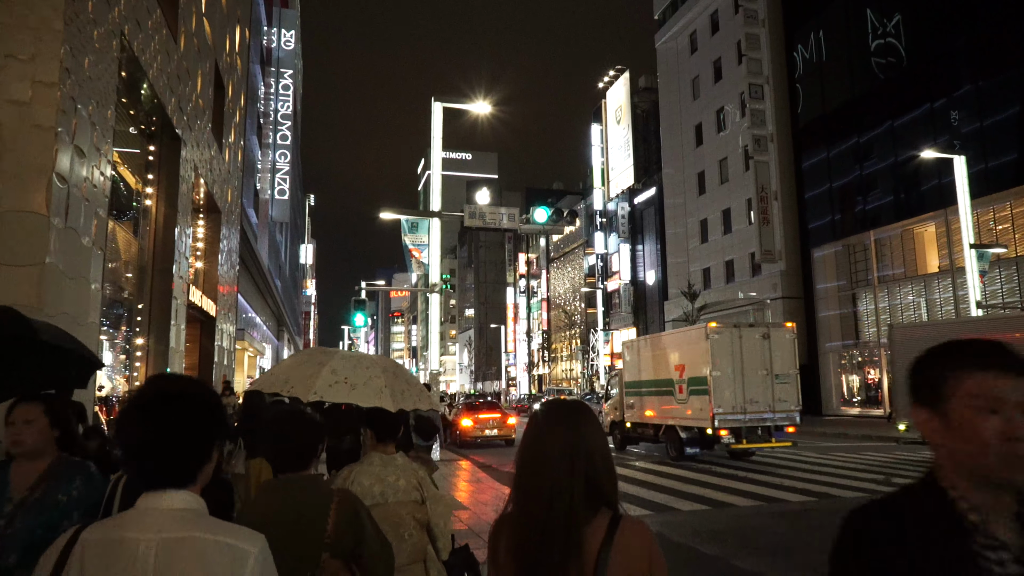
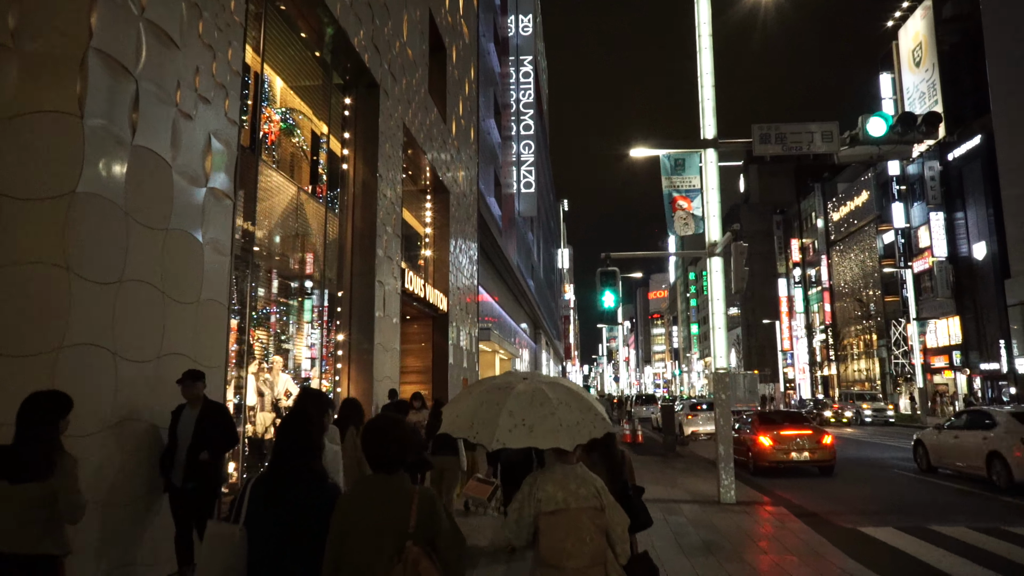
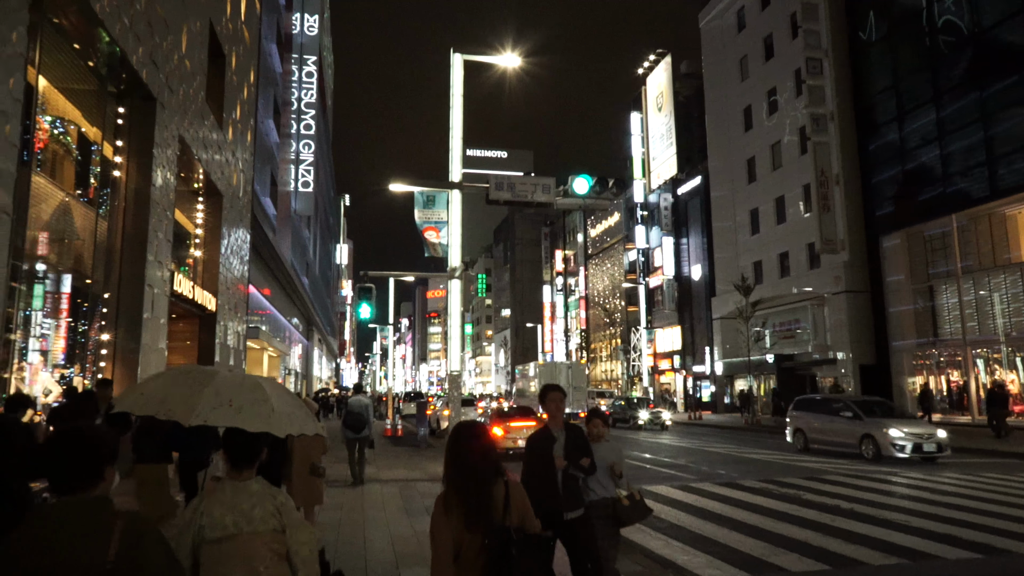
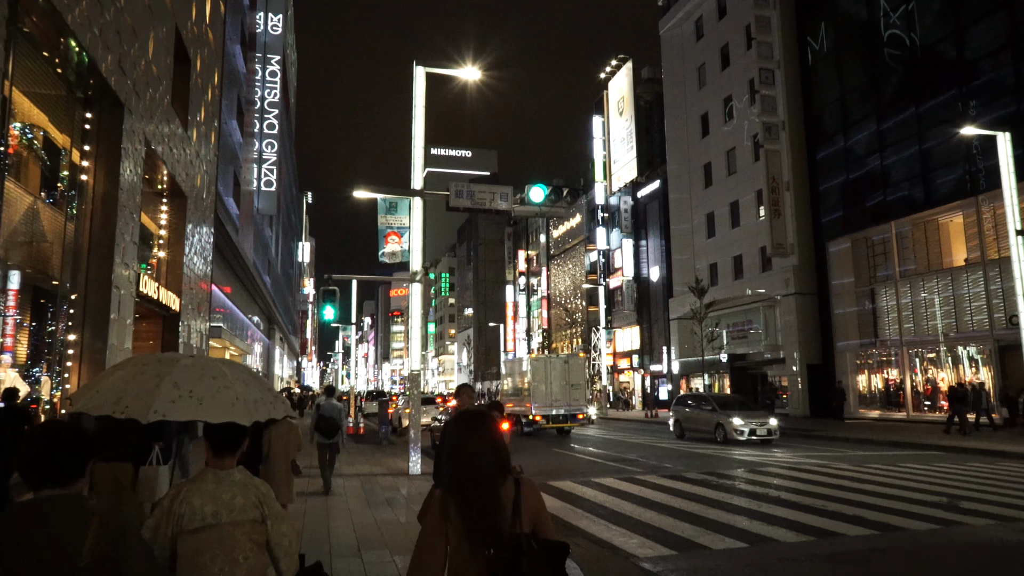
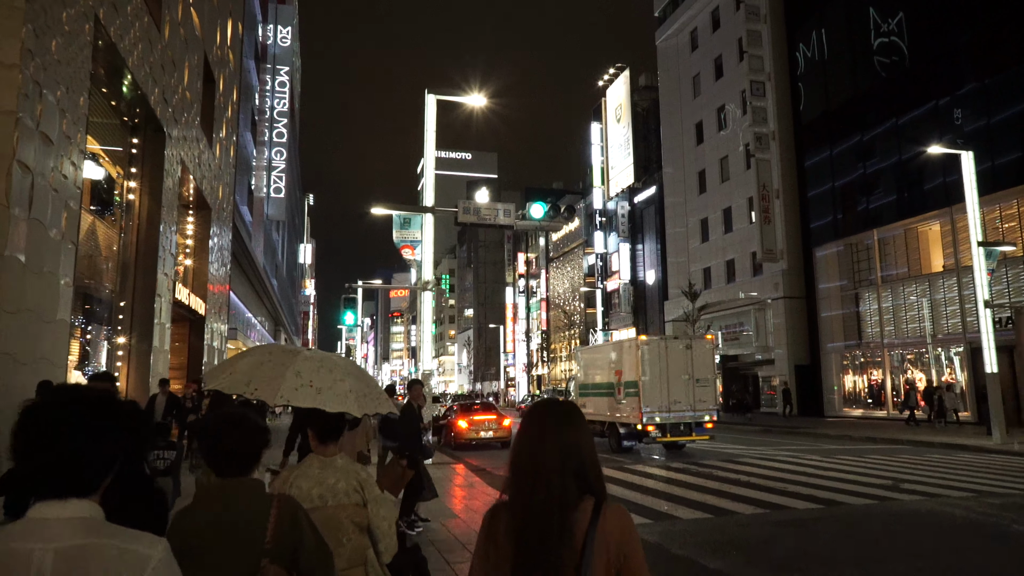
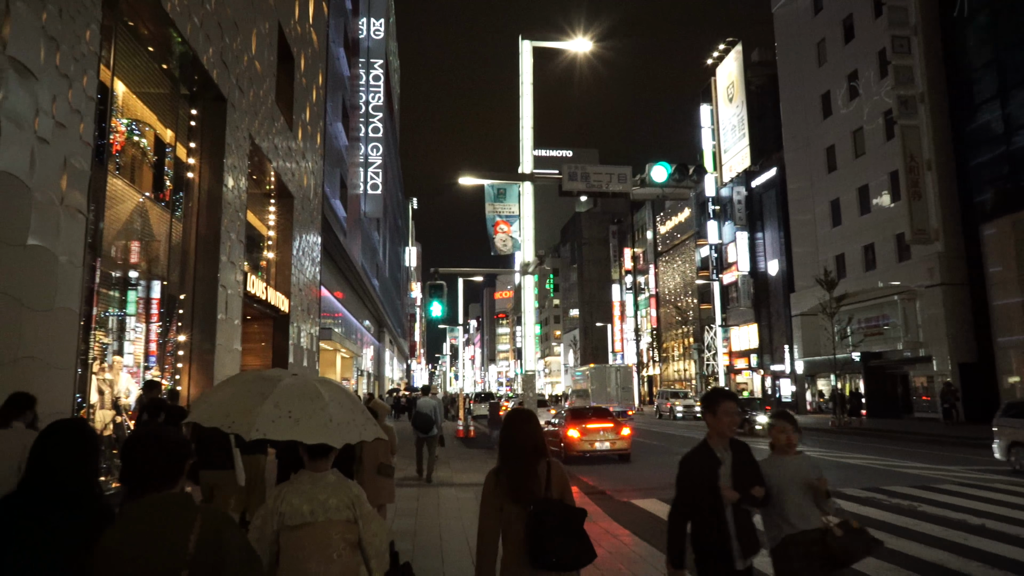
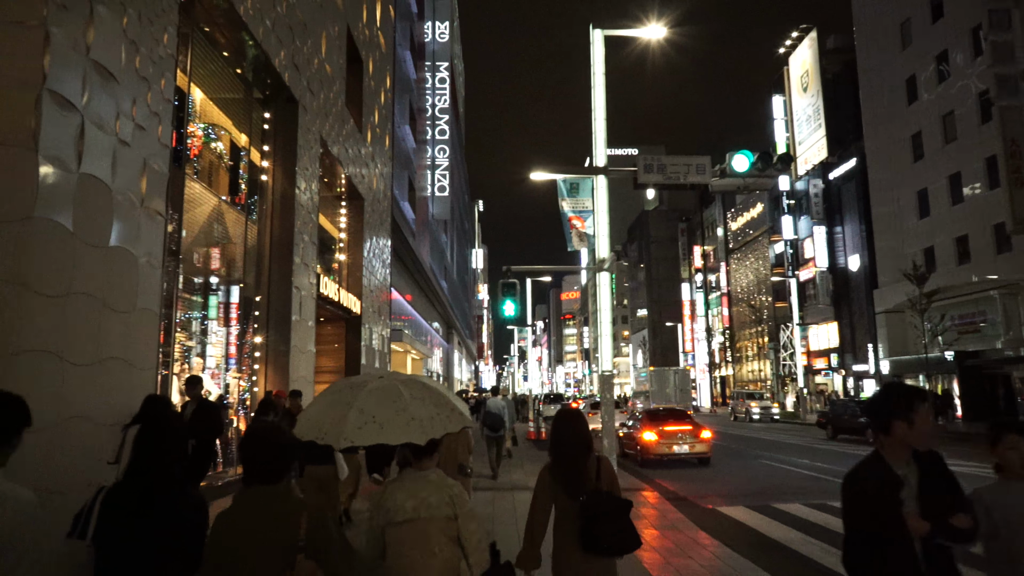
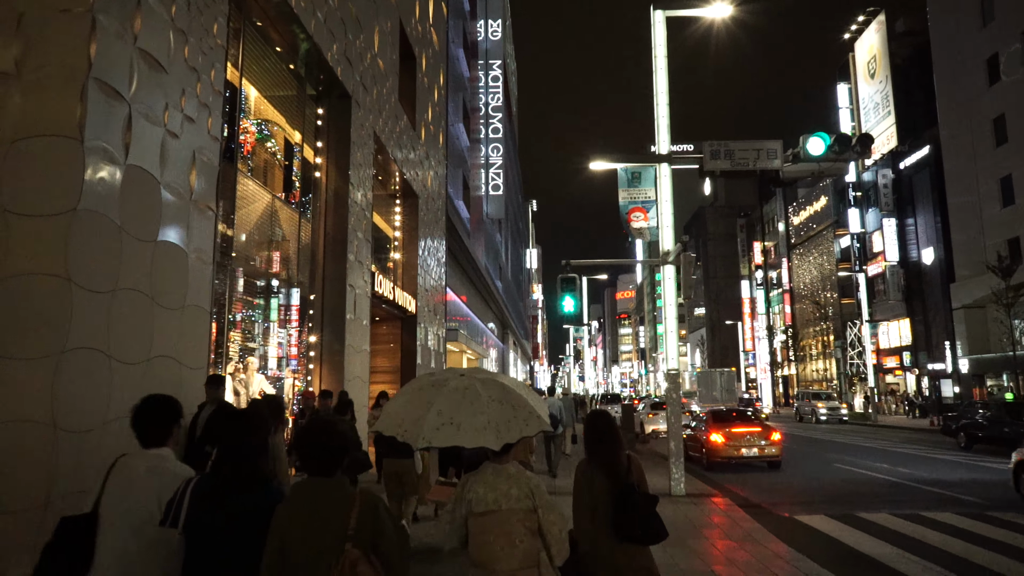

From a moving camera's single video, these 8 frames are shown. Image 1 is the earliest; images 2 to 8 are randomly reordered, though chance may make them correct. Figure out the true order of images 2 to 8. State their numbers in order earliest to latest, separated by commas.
5, 4, 3, 6, 7, 8, 2
